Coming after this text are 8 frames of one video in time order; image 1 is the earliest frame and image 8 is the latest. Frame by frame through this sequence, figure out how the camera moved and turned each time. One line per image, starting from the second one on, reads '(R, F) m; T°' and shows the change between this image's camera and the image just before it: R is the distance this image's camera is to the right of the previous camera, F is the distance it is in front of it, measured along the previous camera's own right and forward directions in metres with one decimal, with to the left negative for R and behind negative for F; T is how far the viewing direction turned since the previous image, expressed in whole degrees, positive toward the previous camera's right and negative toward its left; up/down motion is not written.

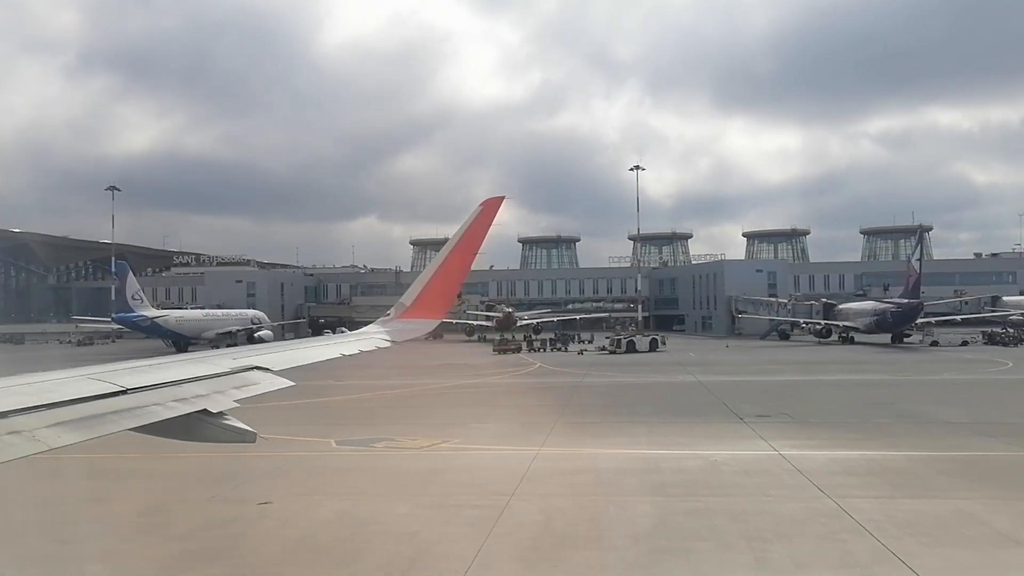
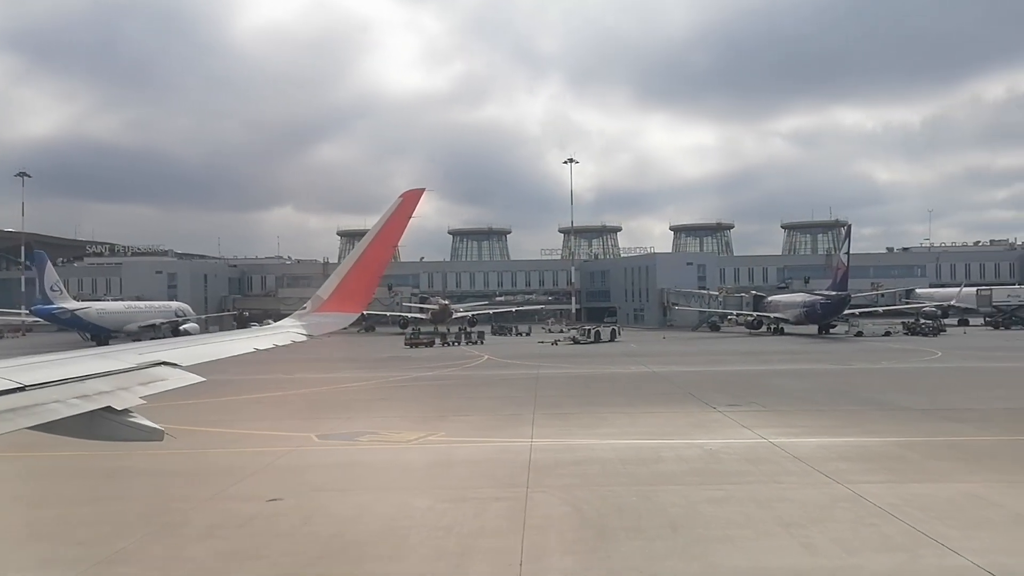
(-1.5, +0.3) m; +6°
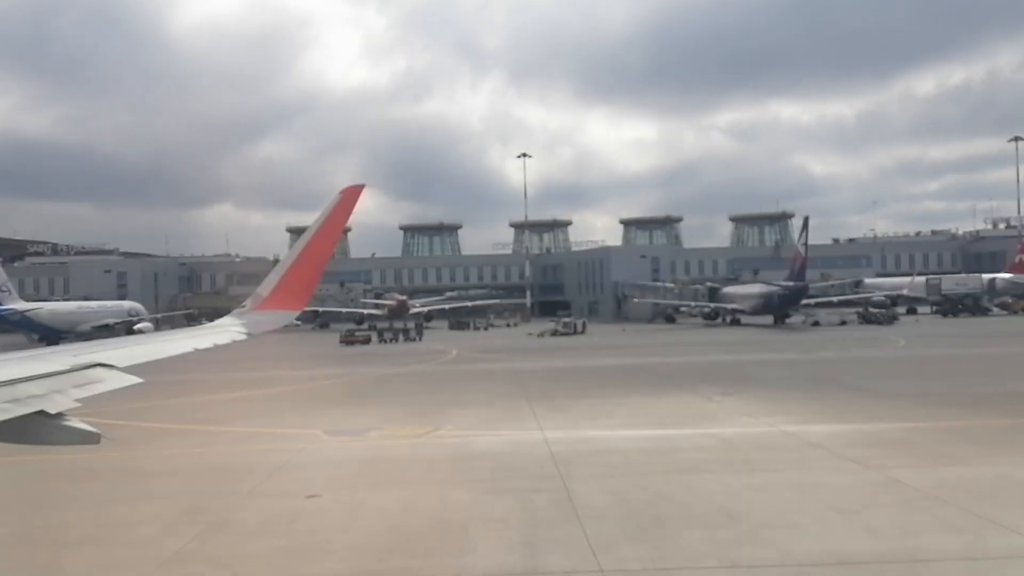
(-1.4, +0.1) m; +5°
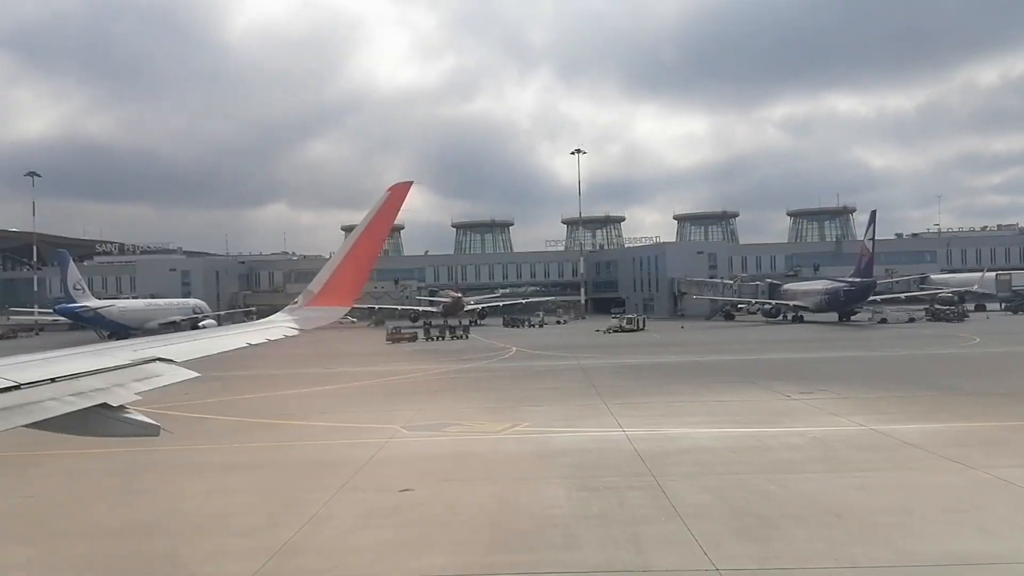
(-0.7, 0.0) m; -4°
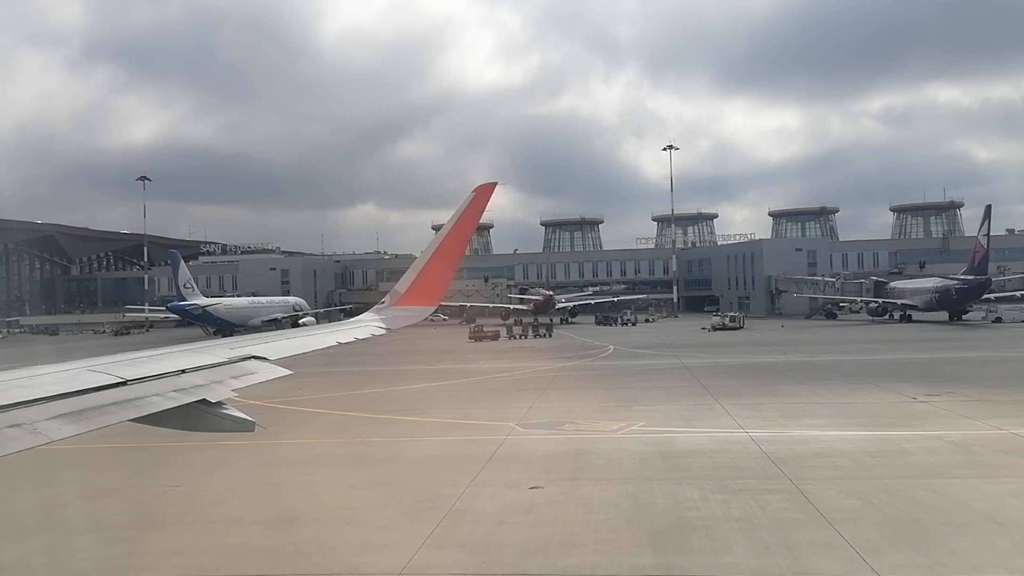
(-0.7, -0.1) m; -7°
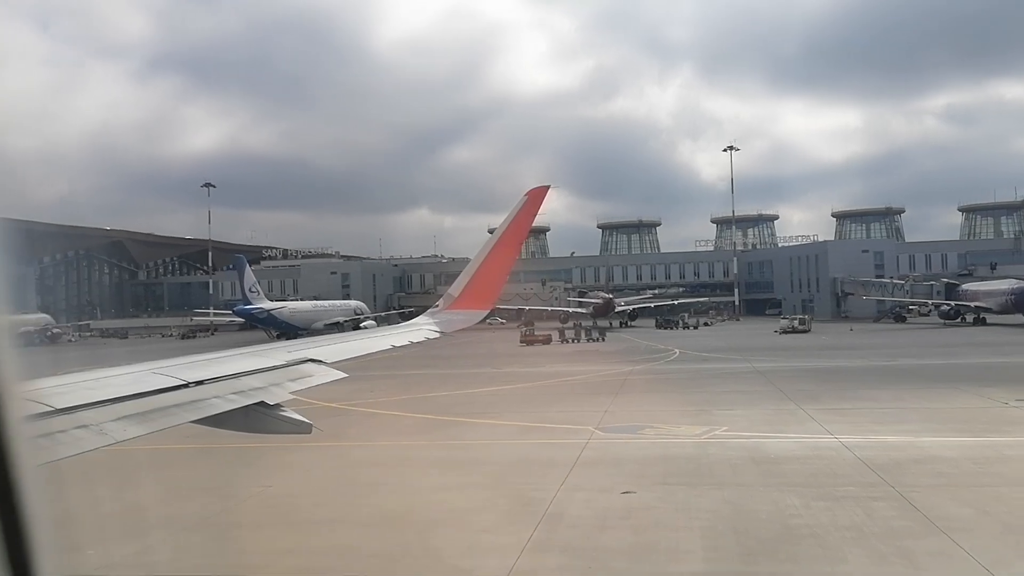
(-0.6, -0.1) m; -4°
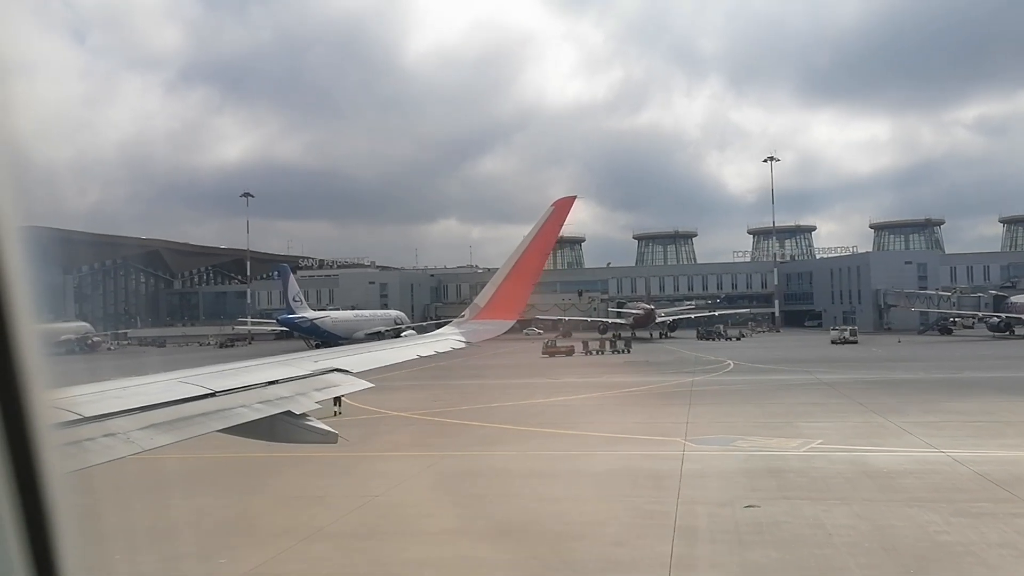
(-1.4, +0.1) m; -2°
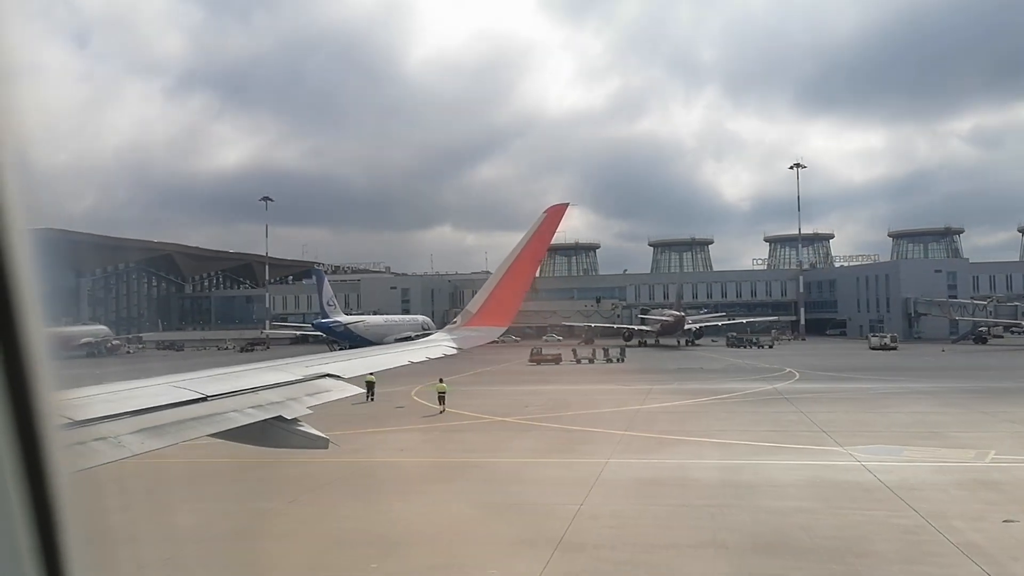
(-3.4, +0.7) m; +1°
